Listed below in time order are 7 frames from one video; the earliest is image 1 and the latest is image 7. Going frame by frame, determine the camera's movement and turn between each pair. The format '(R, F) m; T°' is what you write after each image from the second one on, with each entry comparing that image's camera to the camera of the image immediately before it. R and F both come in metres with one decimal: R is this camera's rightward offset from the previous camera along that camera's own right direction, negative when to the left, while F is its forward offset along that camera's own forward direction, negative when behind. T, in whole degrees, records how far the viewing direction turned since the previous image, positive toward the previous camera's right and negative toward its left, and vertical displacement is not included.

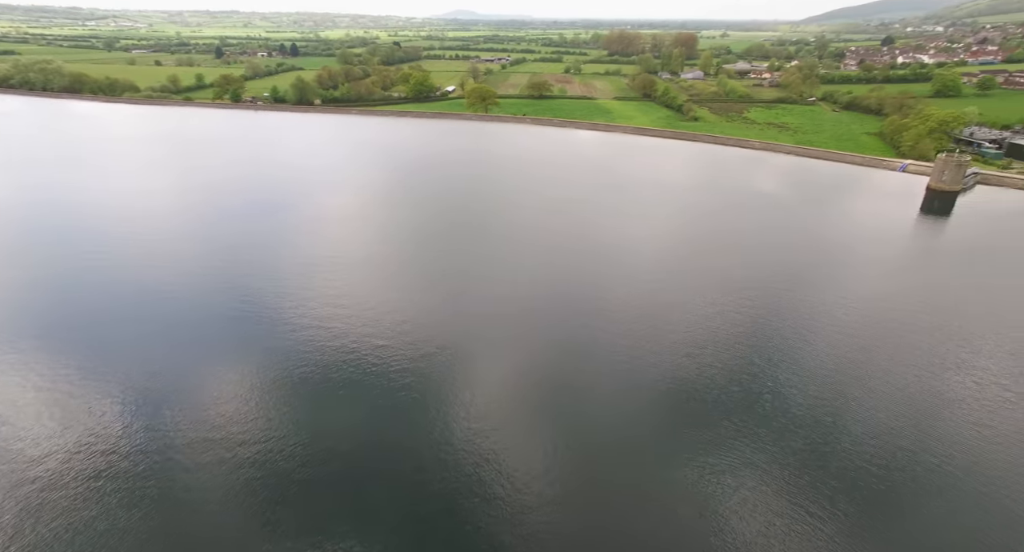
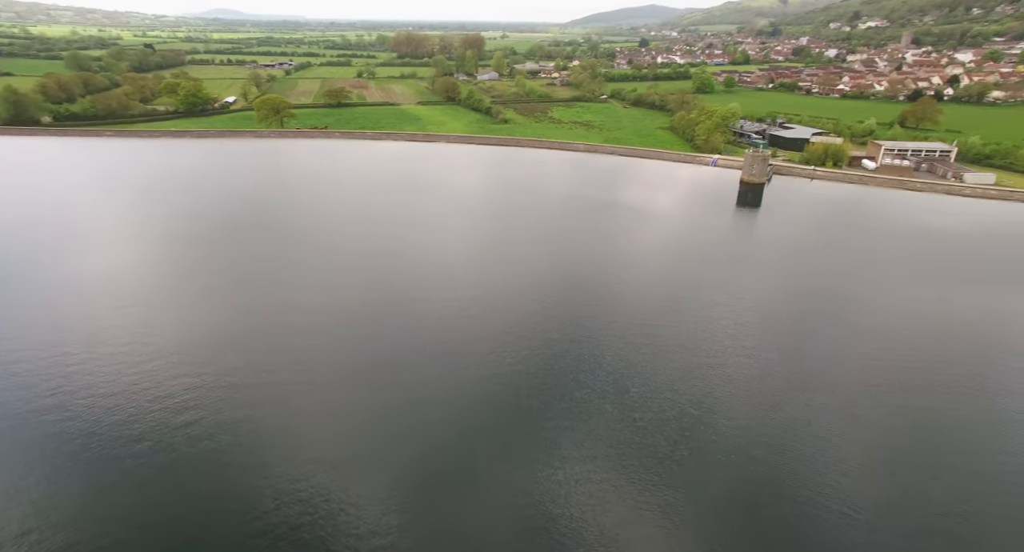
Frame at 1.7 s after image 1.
(-1.0, +3.1) m; +19°
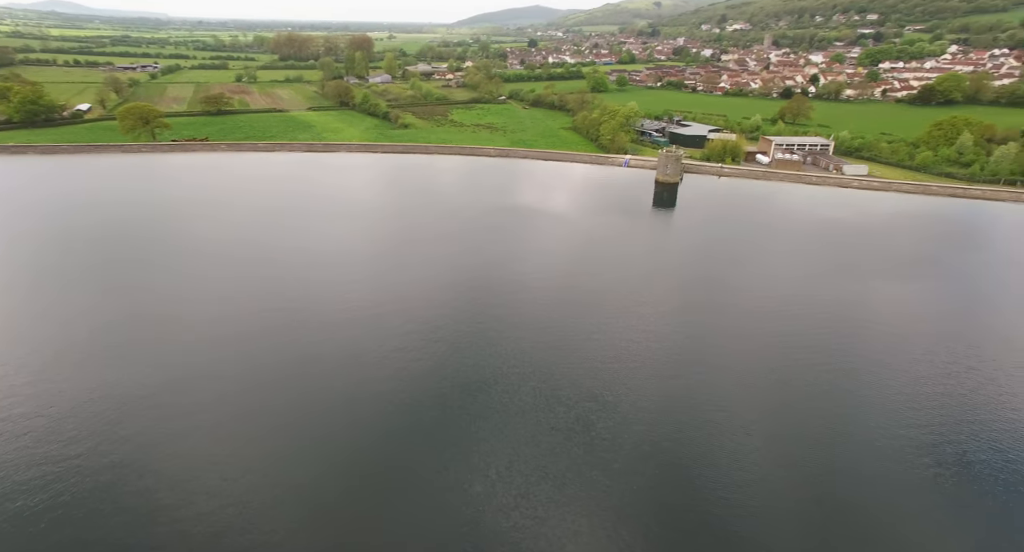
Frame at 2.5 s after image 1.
(-0.7, +1.4) m; +10°
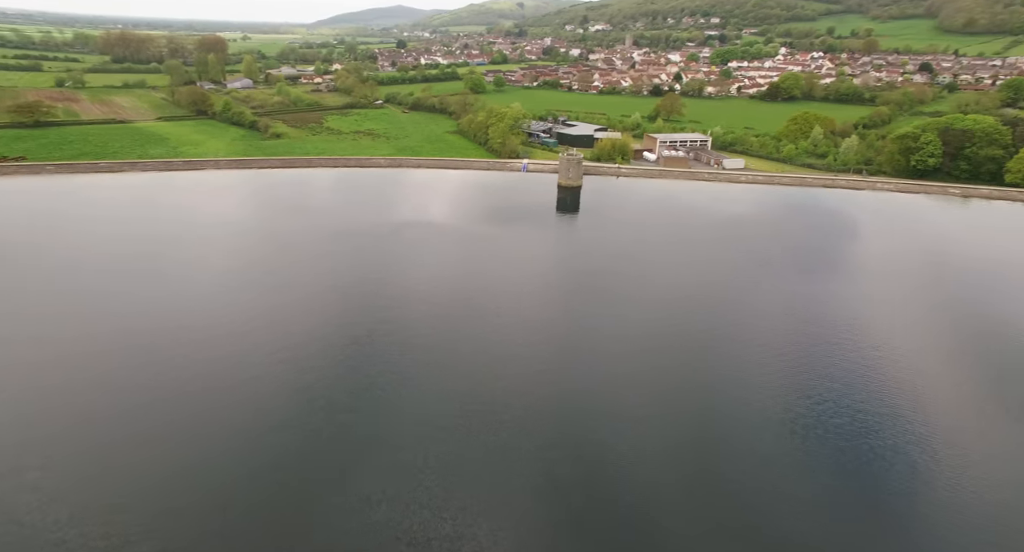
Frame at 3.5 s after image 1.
(-0.8, +1.5) m; +12°
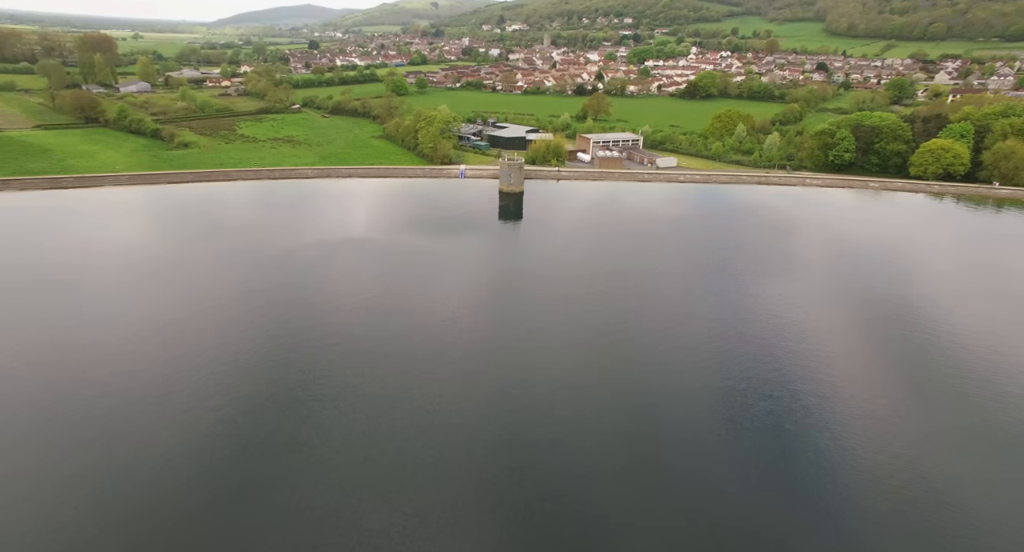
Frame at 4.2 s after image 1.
(-0.7, +1.1) m; +7°
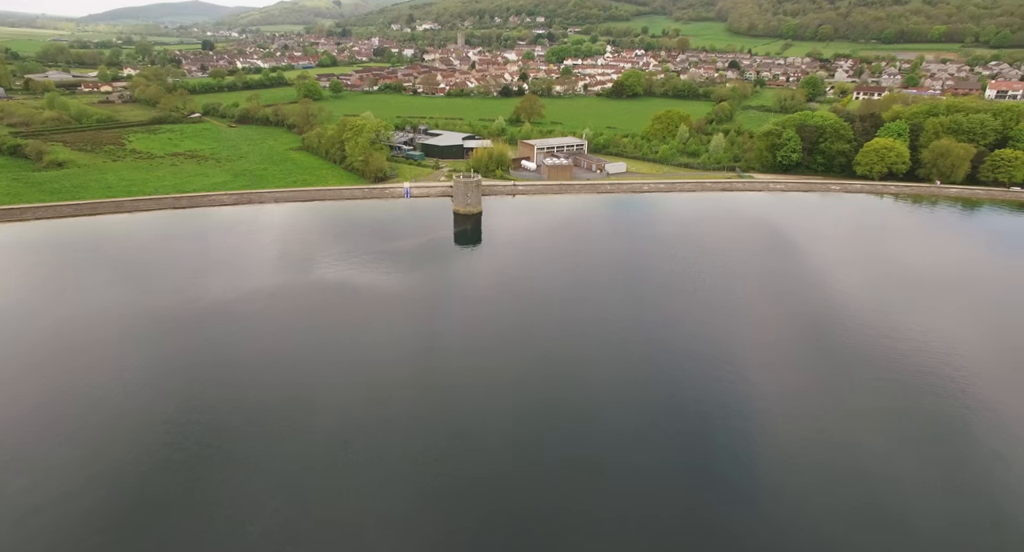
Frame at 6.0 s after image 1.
(-1.5, +2.7) m; +8°
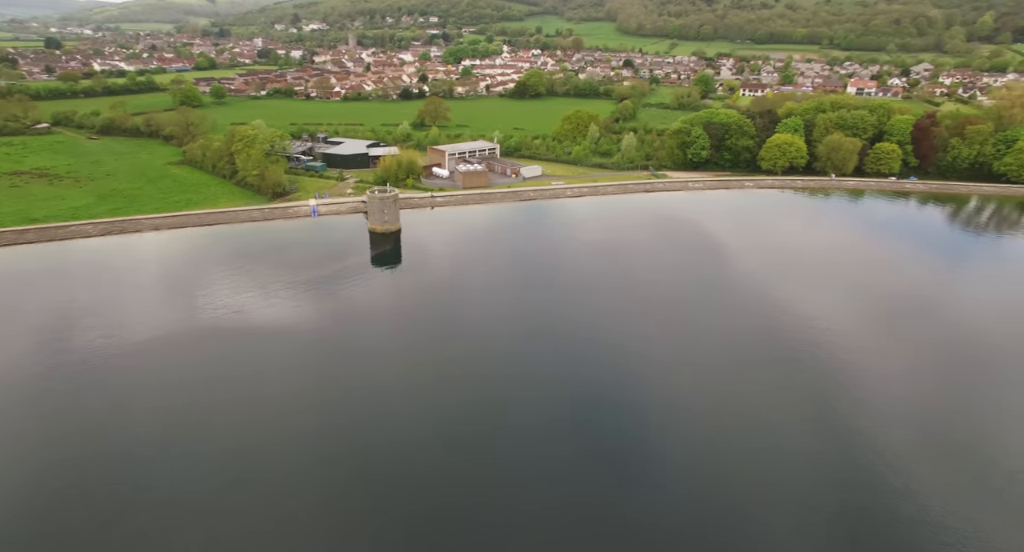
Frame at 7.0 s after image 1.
(-0.6, +1.6) m; +9°
